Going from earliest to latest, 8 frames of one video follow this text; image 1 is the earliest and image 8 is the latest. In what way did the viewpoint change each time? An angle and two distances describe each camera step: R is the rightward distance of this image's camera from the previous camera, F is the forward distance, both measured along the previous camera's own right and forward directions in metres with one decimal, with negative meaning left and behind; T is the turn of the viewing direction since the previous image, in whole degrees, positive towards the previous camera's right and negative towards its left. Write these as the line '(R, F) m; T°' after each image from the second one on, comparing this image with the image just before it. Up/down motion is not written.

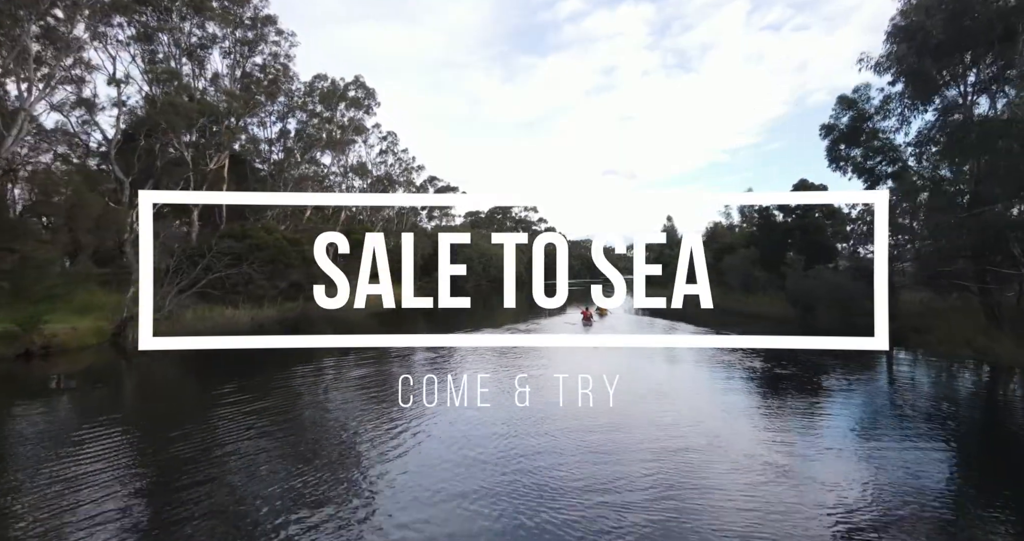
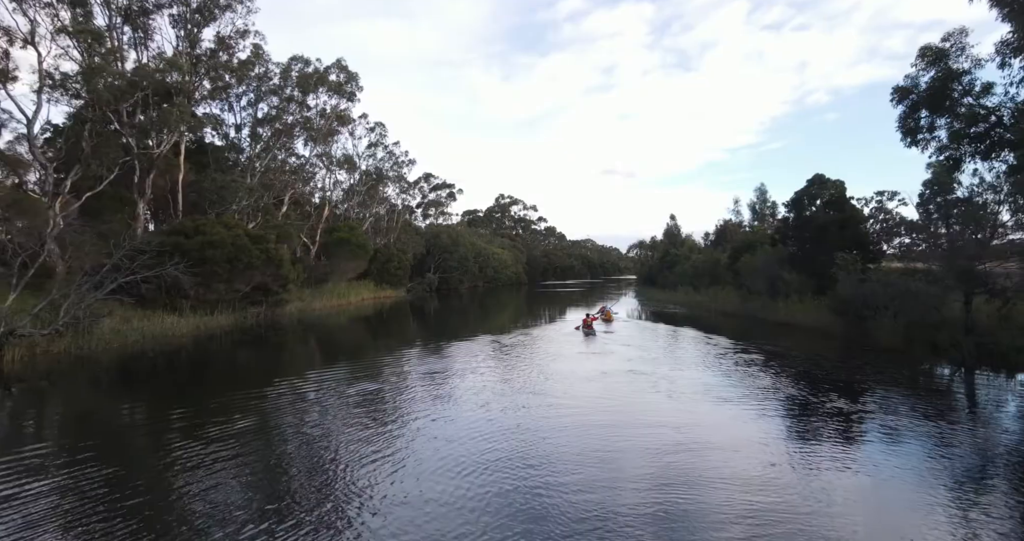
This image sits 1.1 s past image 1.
(+0.3, +3.5) m; 0°
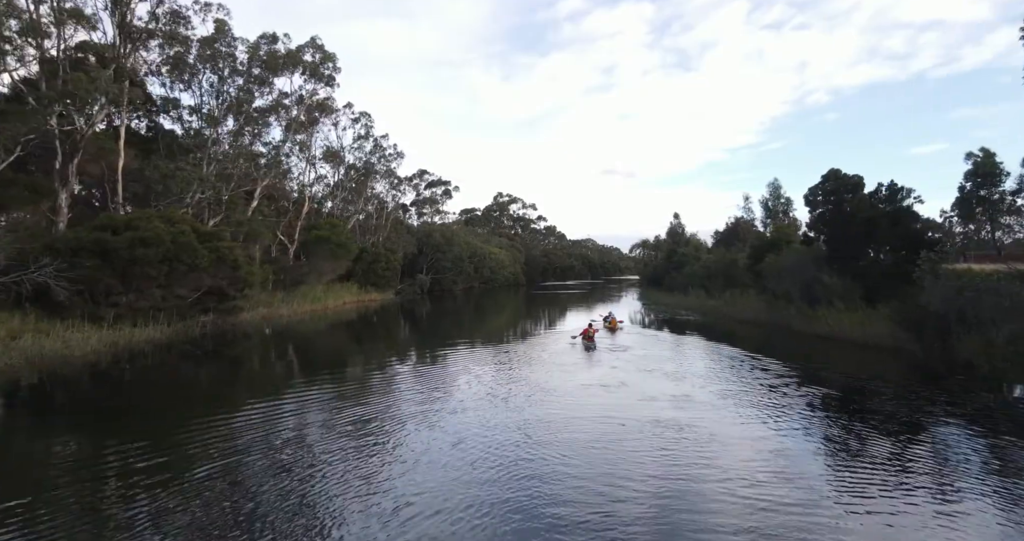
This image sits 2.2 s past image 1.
(+0.4, +3.7) m; 0°
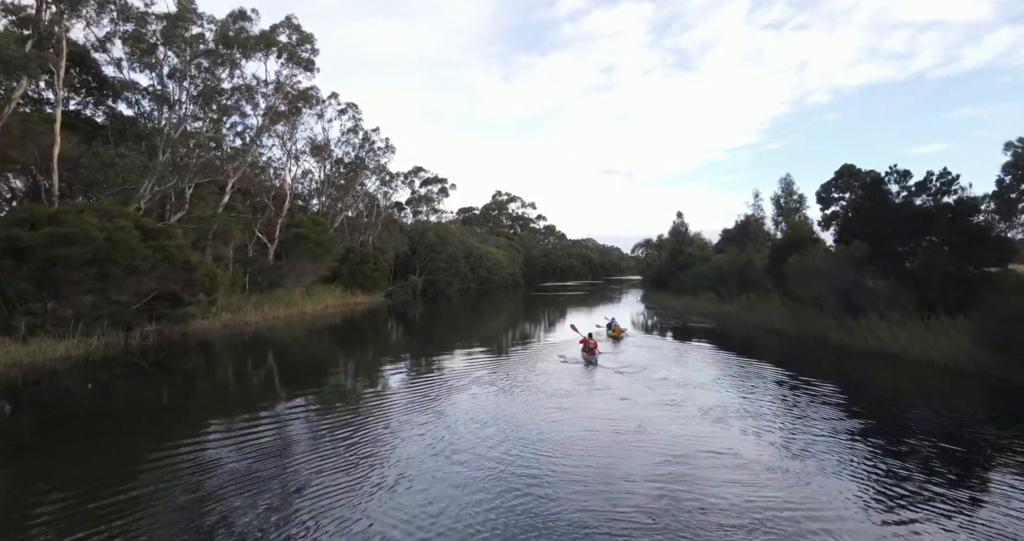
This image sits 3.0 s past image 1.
(+0.3, +3.0) m; 0°
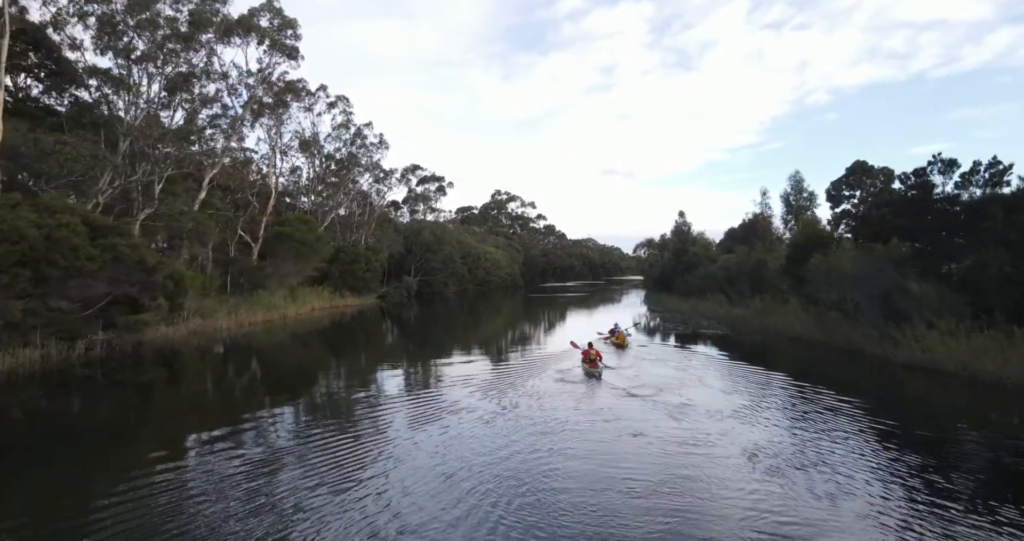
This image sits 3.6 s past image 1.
(+0.2, +2.1) m; 0°
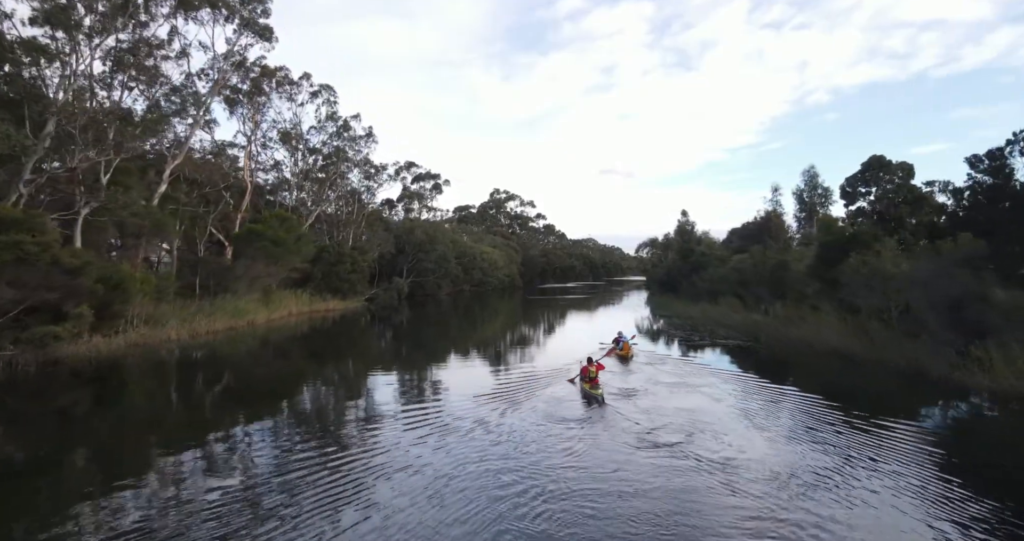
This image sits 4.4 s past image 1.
(+0.3, +2.9) m; 0°
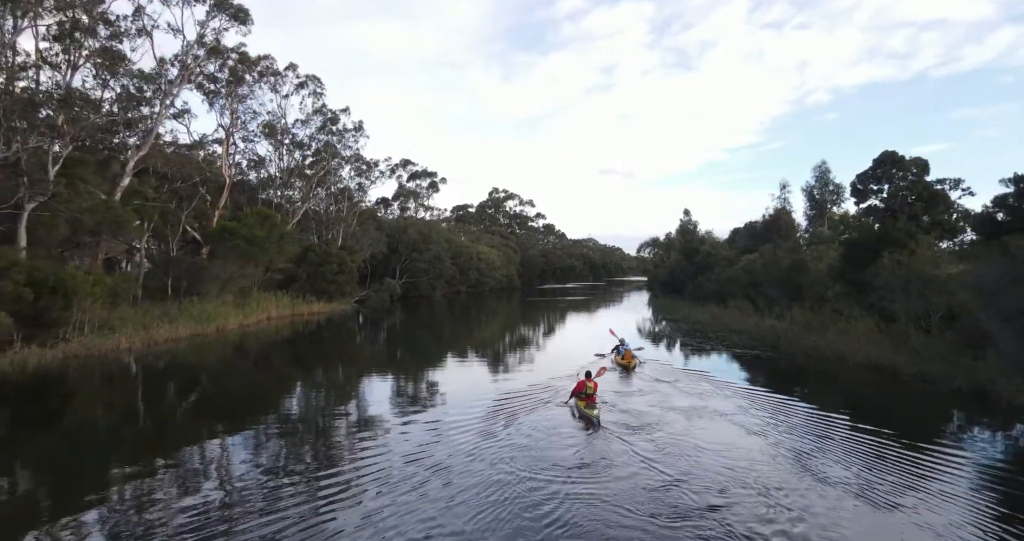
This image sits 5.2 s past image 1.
(+0.3, +2.2) m; 0°
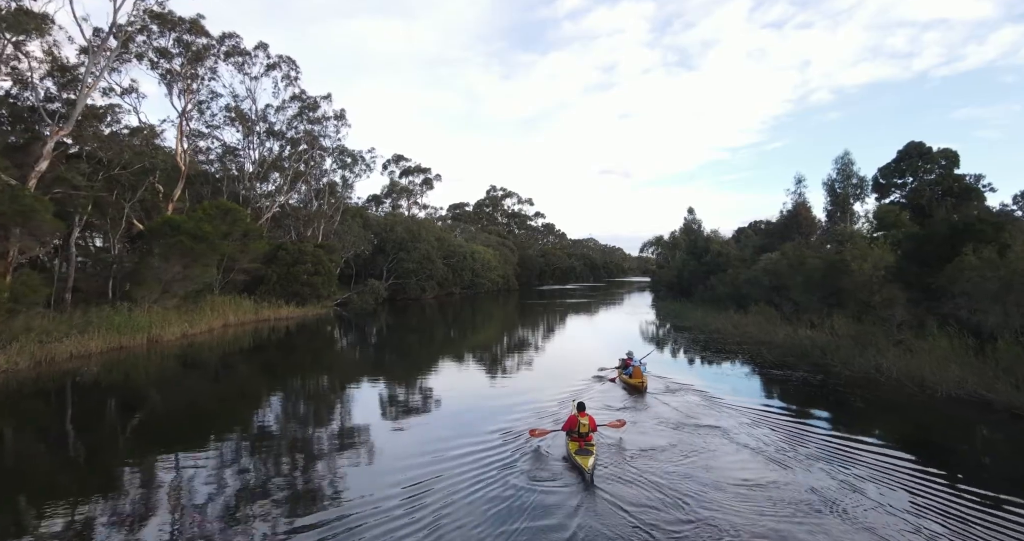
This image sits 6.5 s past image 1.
(+0.5, +3.8) m; 0°
